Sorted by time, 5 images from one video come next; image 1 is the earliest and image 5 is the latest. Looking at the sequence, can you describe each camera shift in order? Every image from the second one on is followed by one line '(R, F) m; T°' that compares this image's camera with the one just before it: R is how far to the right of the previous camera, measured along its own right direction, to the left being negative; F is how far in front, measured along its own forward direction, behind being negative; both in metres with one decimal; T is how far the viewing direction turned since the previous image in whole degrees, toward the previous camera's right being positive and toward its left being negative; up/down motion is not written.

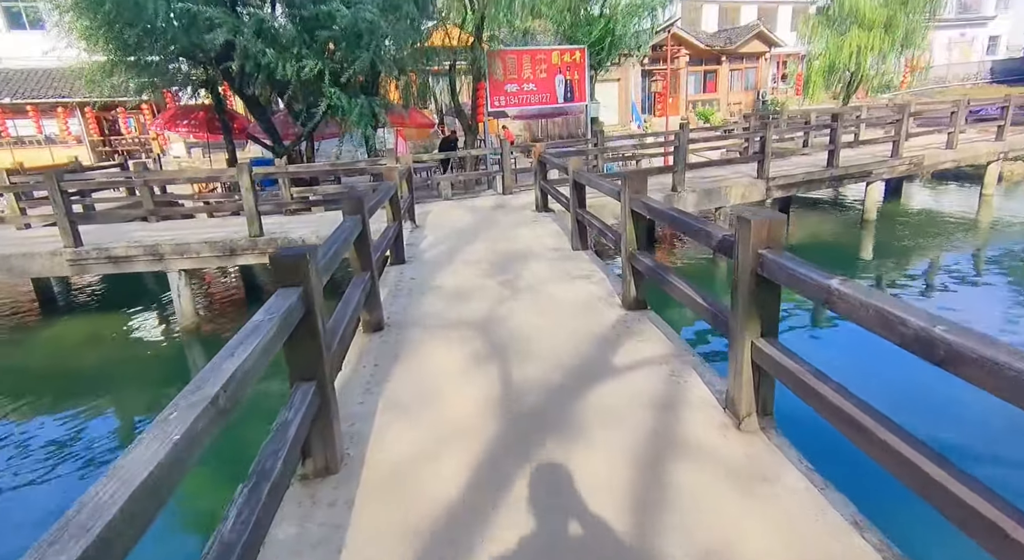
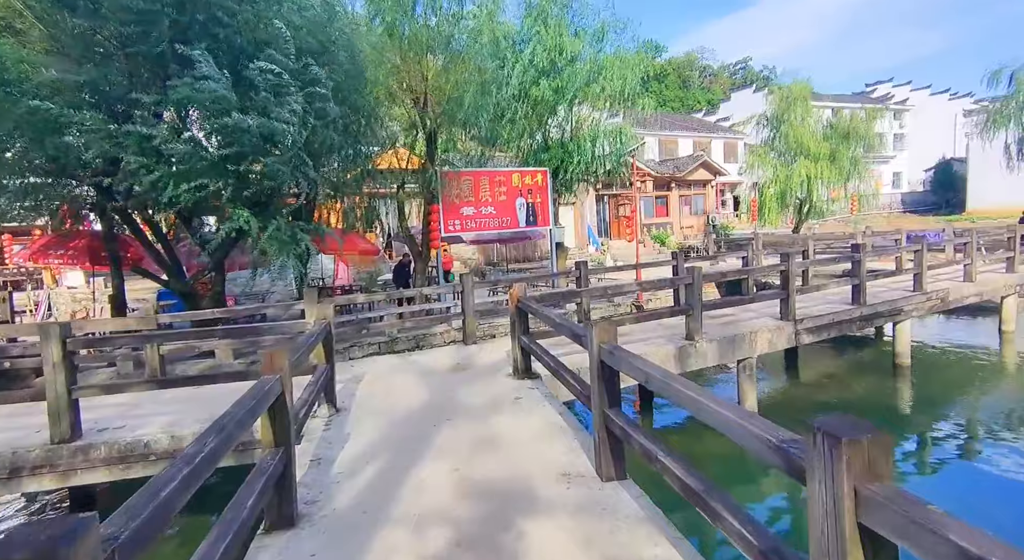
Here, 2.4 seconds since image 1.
(-0.1, +1.7) m; +6°
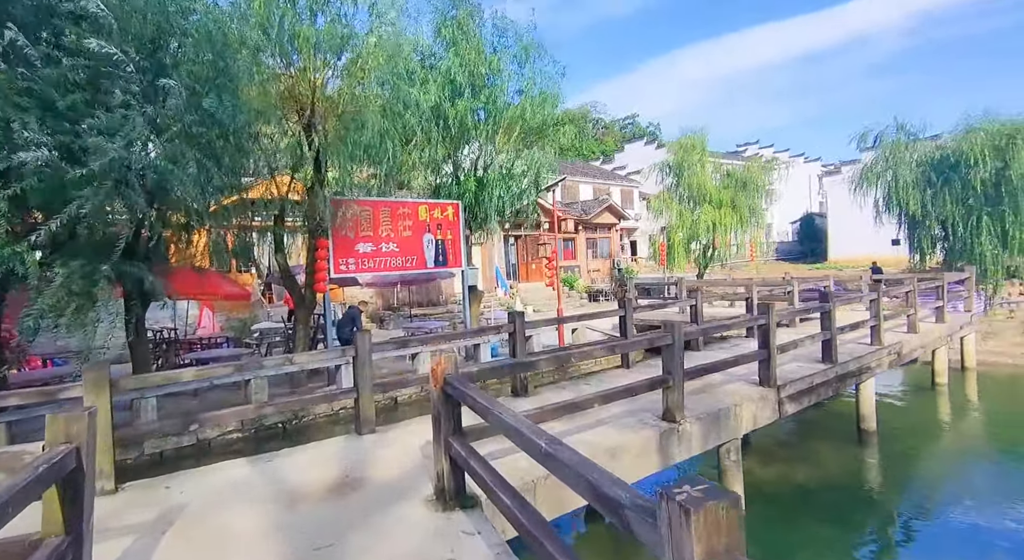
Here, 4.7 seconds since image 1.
(-0.1, +1.5) m; +11°
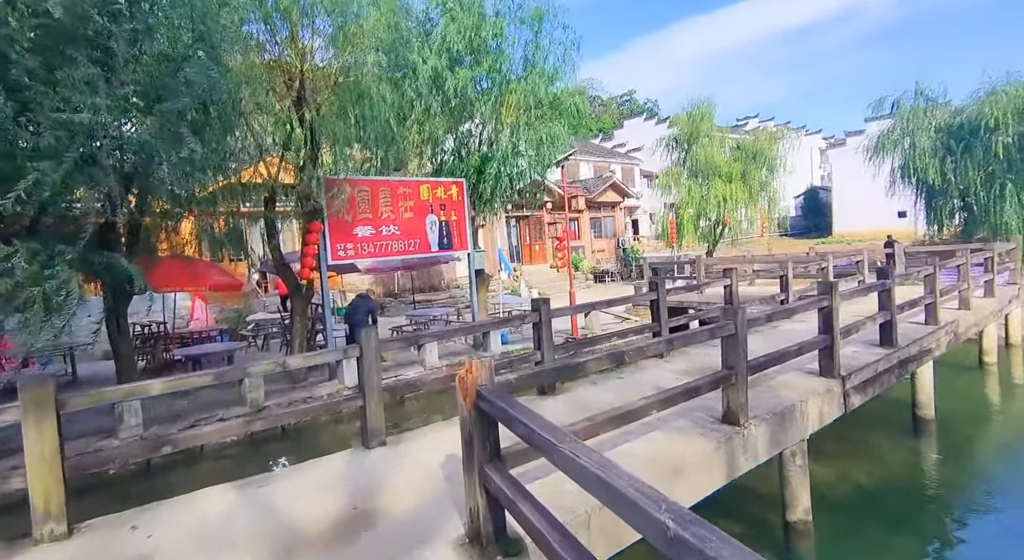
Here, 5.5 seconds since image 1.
(-0.2, +0.6) m; 0°
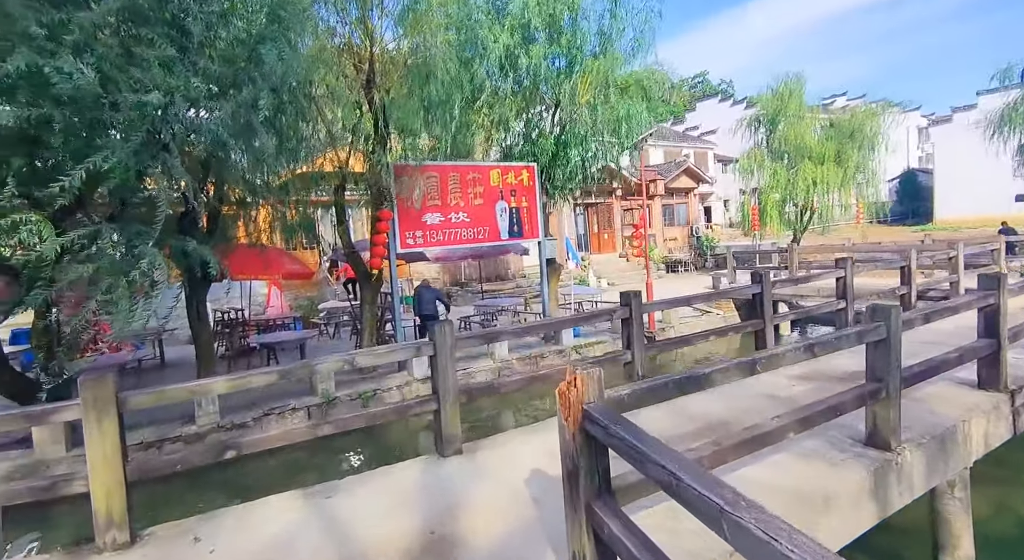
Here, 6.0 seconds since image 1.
(-0.2, +0.4) m; -7°
